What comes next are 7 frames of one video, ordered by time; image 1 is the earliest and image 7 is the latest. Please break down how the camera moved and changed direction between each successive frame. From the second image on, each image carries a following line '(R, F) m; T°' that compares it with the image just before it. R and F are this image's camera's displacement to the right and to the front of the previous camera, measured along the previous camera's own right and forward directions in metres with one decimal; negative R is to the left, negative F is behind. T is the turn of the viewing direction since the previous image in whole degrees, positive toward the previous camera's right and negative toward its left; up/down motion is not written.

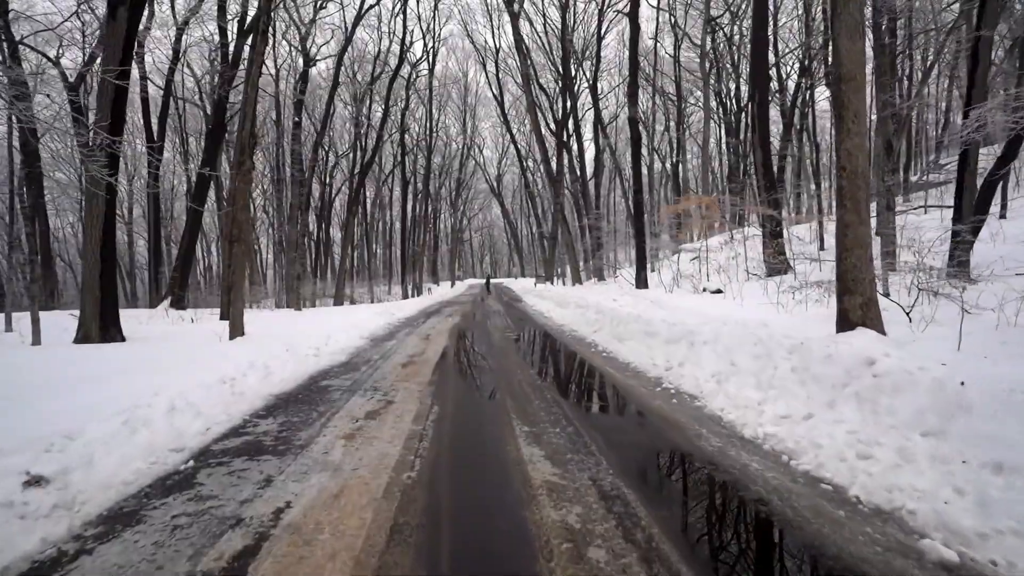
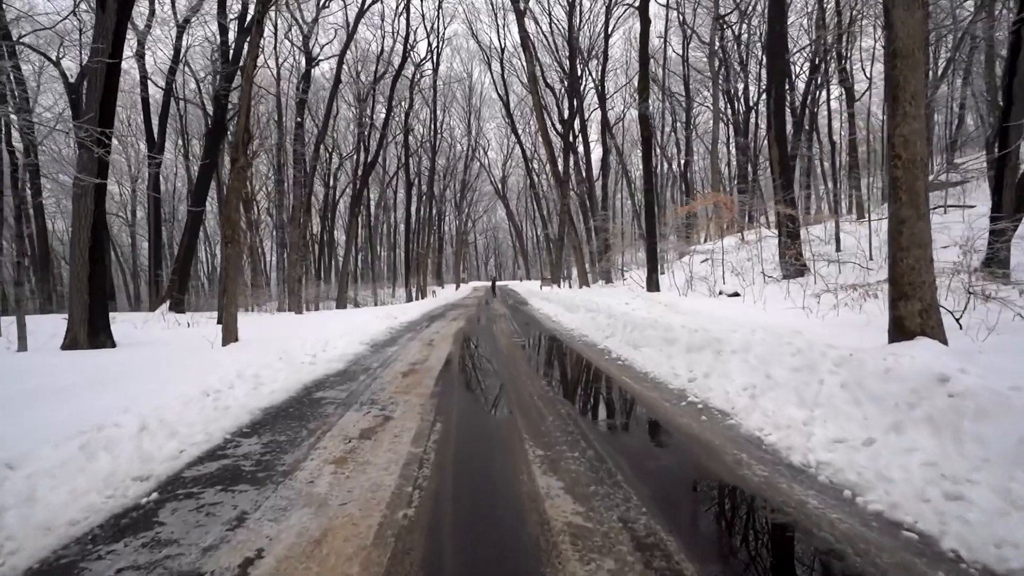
(-0.1, +0.5) m; -1°
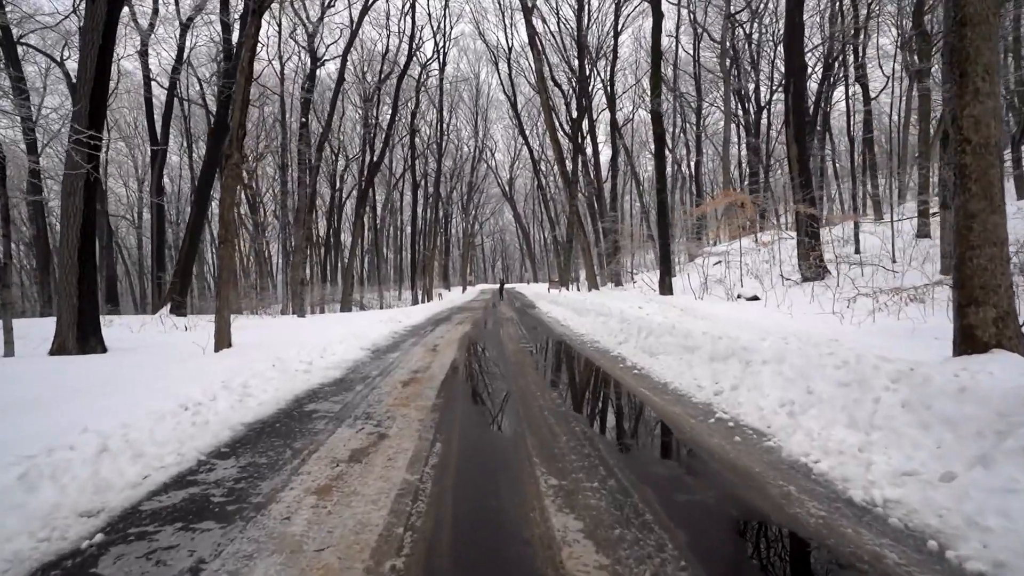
(0.0, +0.5) m; -1°
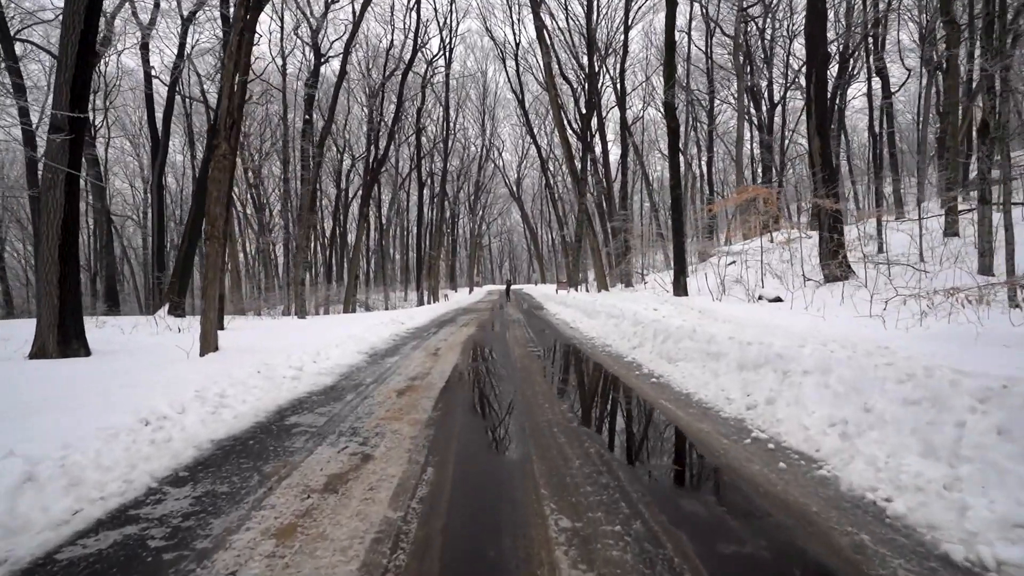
(0.0, +0.6) m; -1°
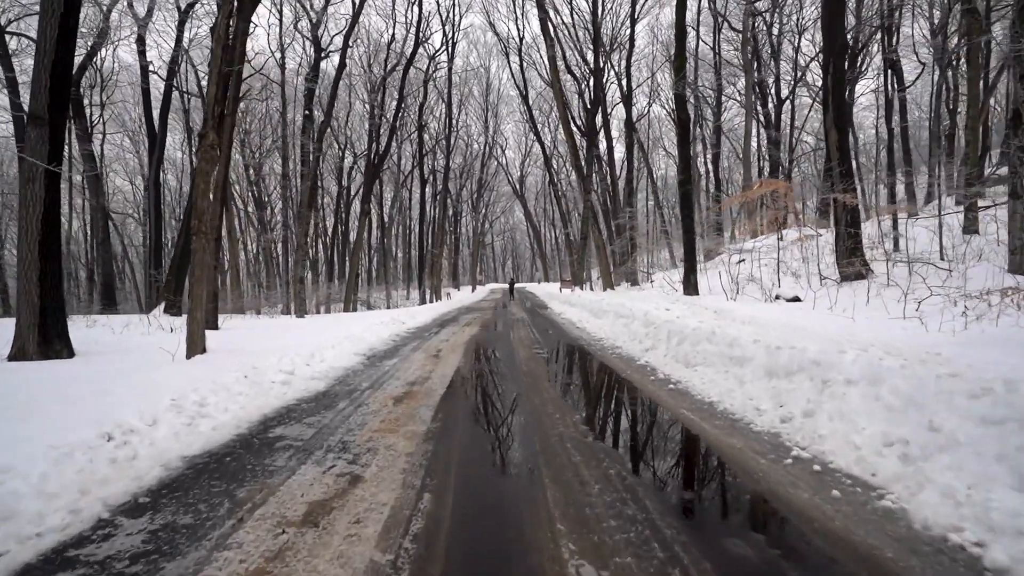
(0.0, +0.5) m; 0°
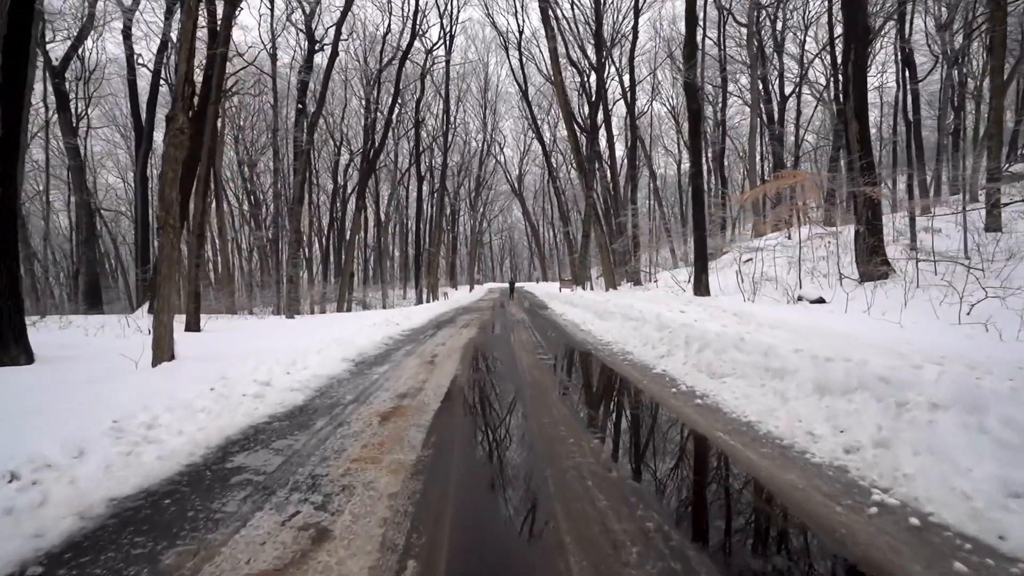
(-0.1, +0.8) m; 0°
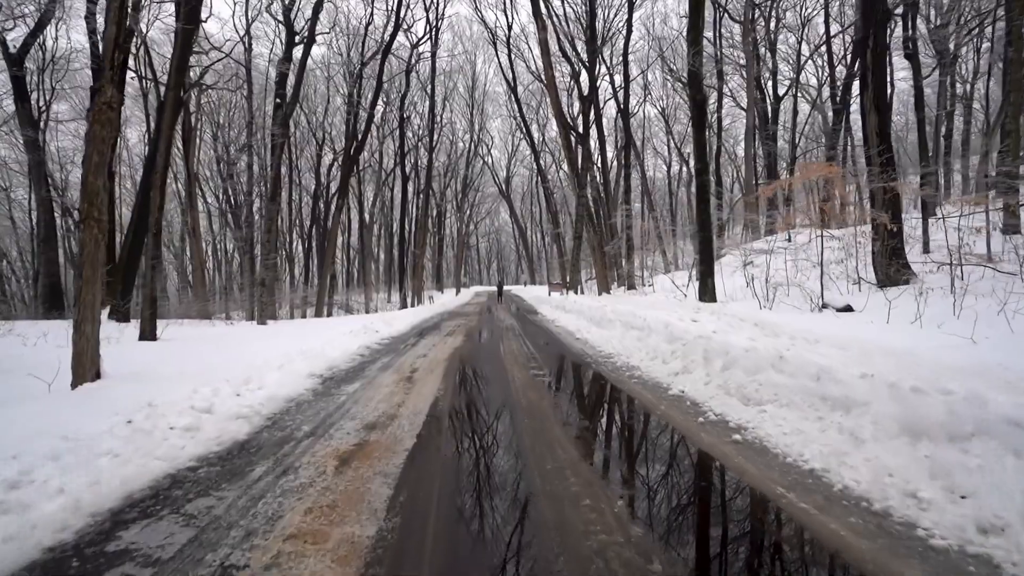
(-0.1, +1.1) m; +1°
